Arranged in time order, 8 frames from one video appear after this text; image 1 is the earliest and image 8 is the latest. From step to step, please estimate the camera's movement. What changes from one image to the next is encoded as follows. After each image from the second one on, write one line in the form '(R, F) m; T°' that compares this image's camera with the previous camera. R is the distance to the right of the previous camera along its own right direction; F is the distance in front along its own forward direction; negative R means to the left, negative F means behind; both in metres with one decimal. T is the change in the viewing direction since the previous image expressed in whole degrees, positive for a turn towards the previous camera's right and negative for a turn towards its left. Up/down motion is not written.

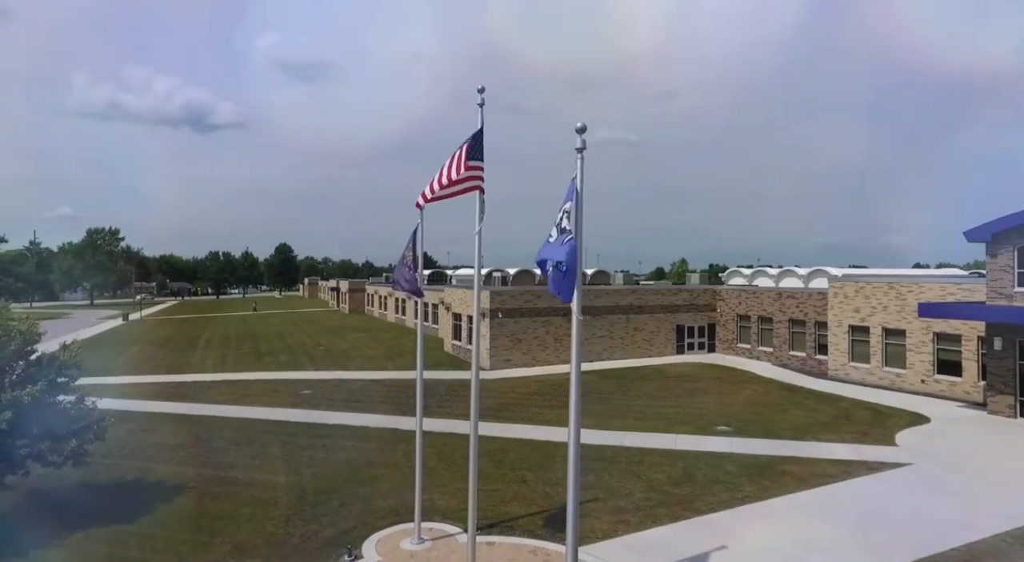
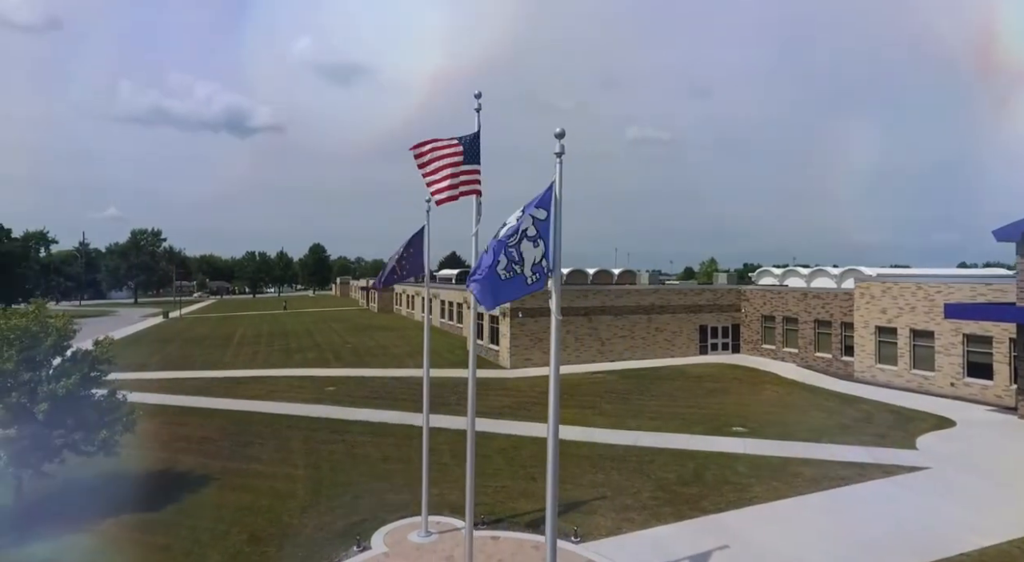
(+0.7, -0.3) m; -3°
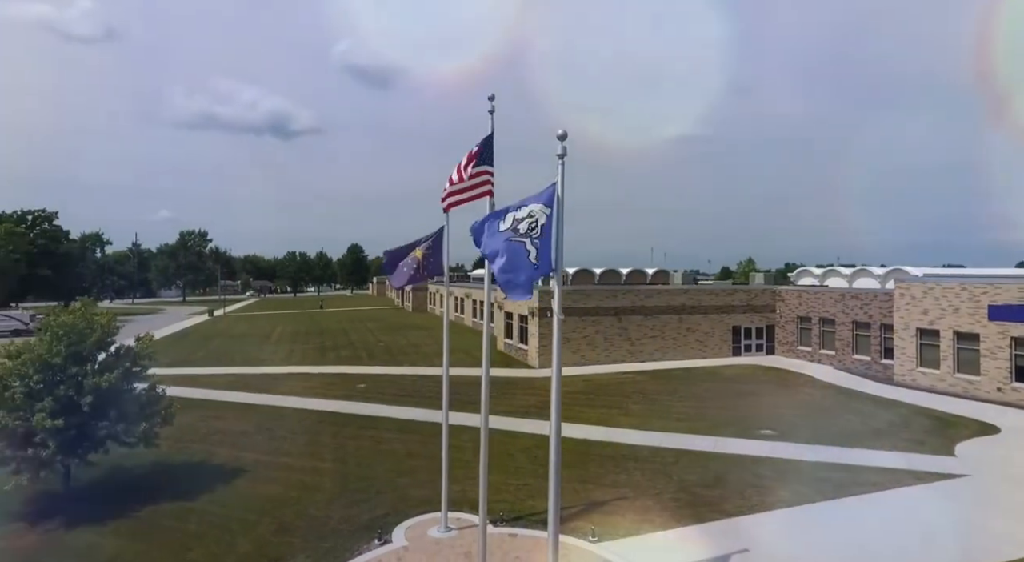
(+0.5, -0.1) m; -4°
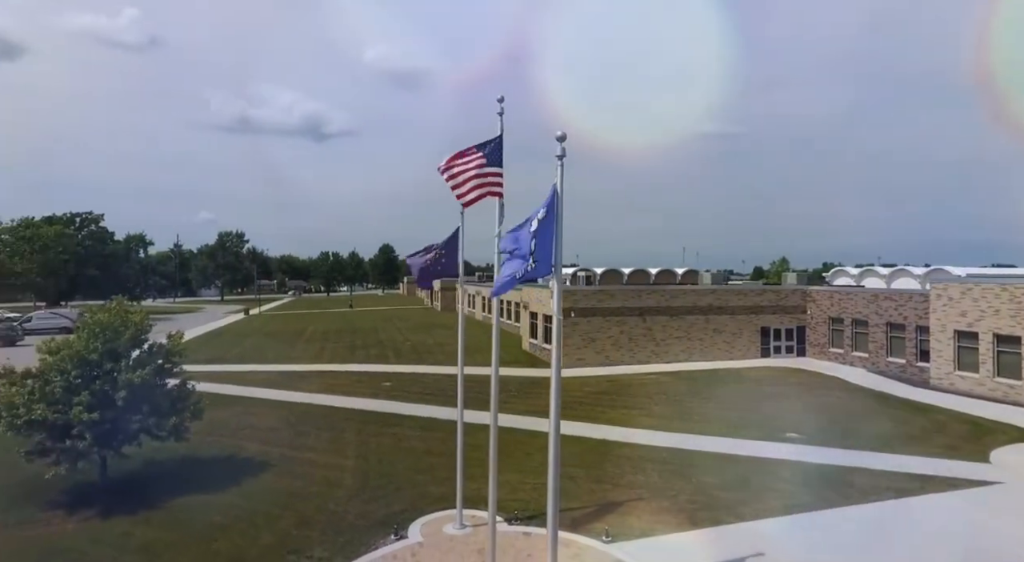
(+0.5, -0.1) m; -3°
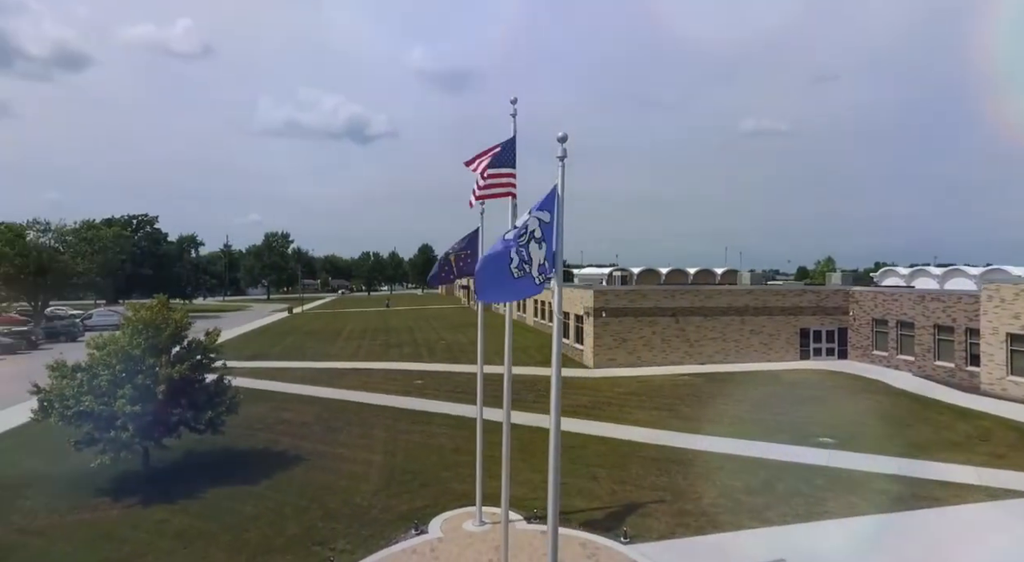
(+0.6, -0.1) m; -4°
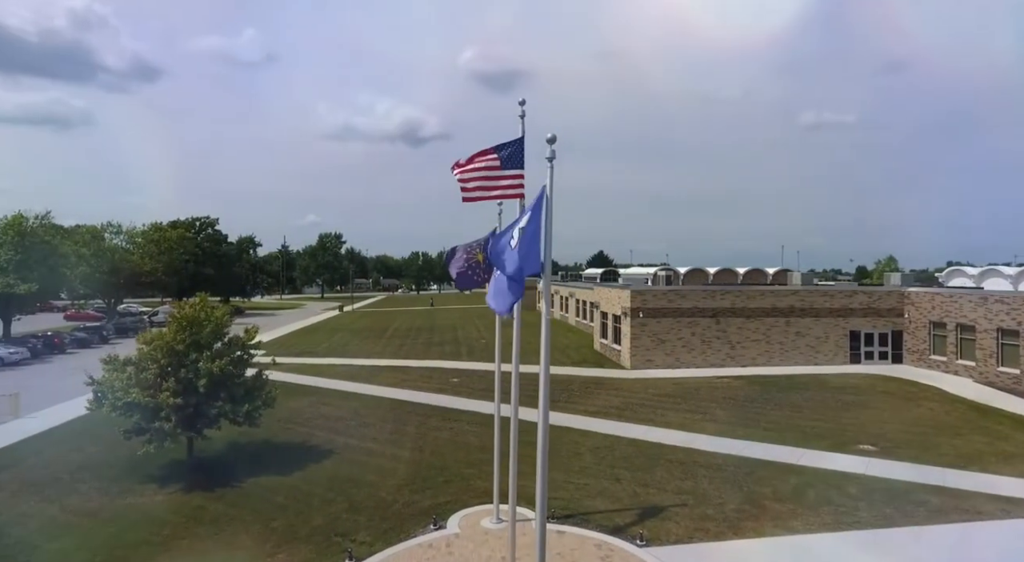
(+0.9, 0.0) m; -6°
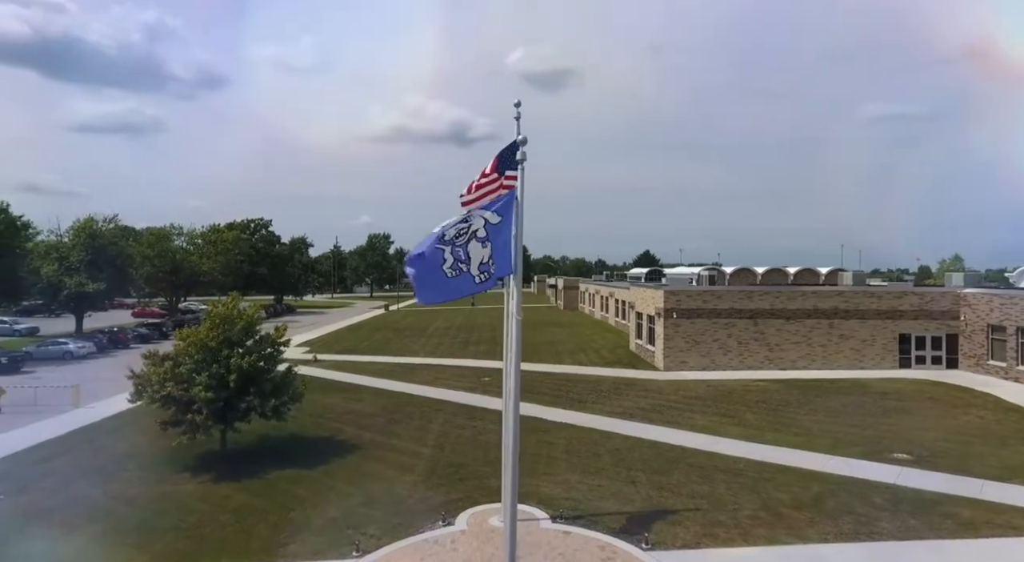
(+1.2, 0.0) m; -6°
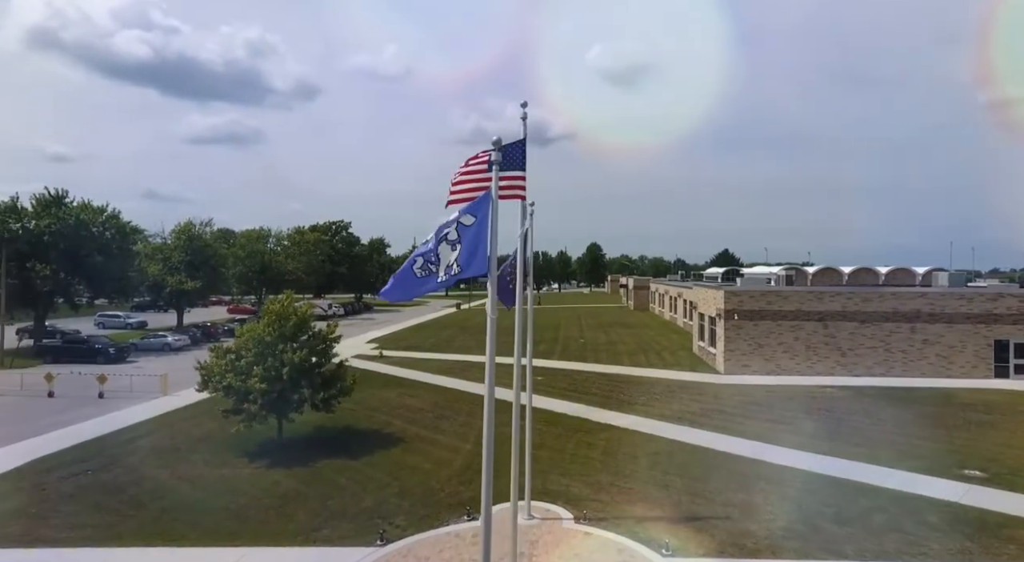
(+1.5, +0.2) m; -9°
